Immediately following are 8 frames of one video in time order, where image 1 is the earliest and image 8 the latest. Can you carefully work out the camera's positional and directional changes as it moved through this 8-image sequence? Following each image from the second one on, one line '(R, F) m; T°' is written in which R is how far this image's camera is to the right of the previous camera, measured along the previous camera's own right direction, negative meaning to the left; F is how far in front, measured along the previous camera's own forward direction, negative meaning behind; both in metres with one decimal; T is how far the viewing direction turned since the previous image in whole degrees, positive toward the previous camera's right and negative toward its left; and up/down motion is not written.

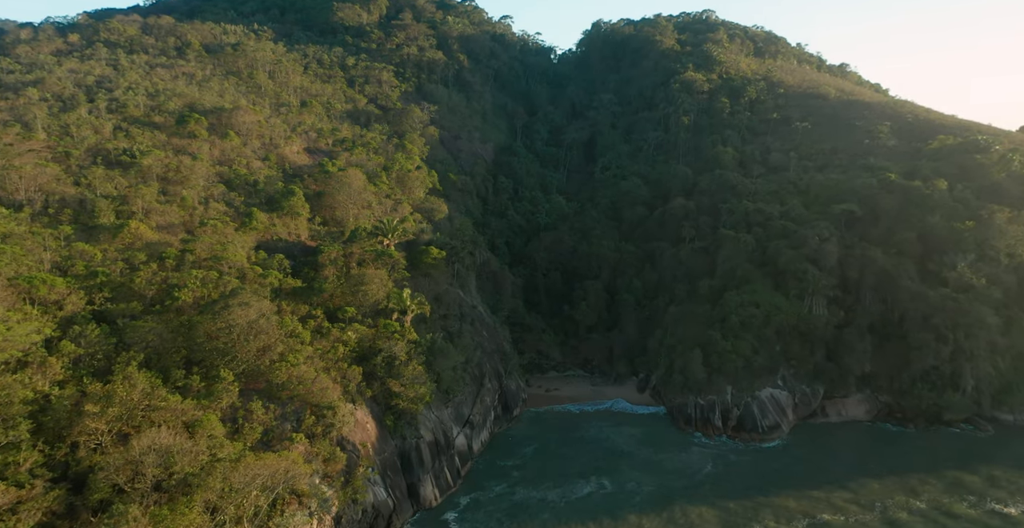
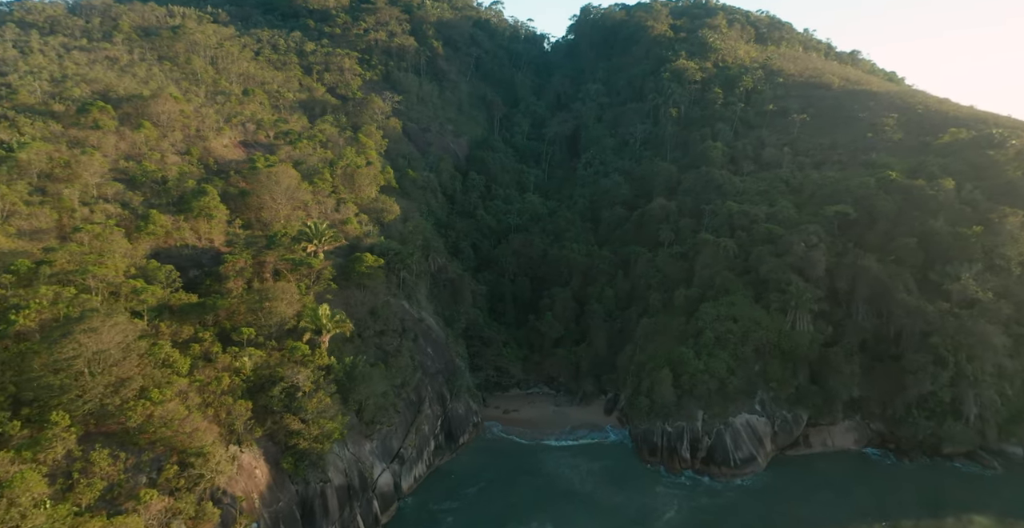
(+4.0, +5.6) m; 0°
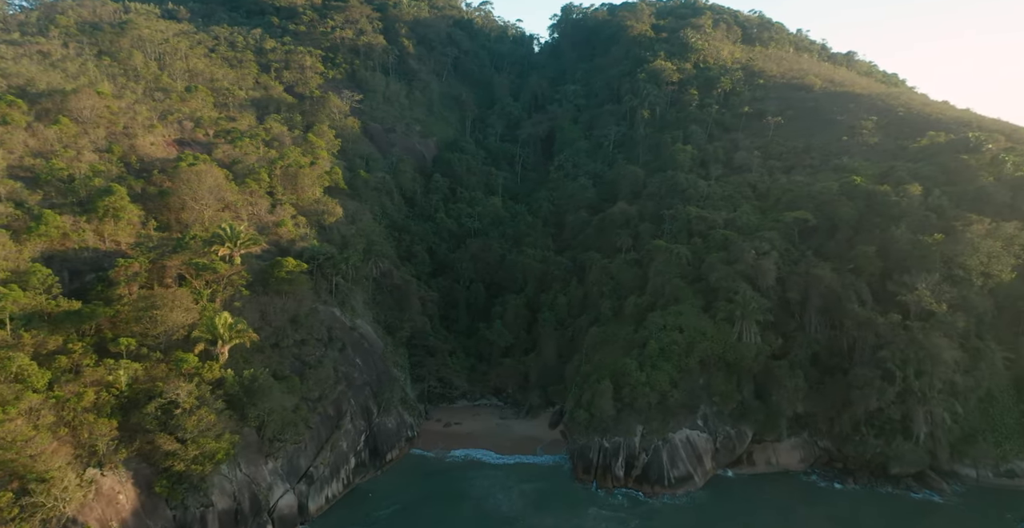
(+4.8, +2.5) m; -1°
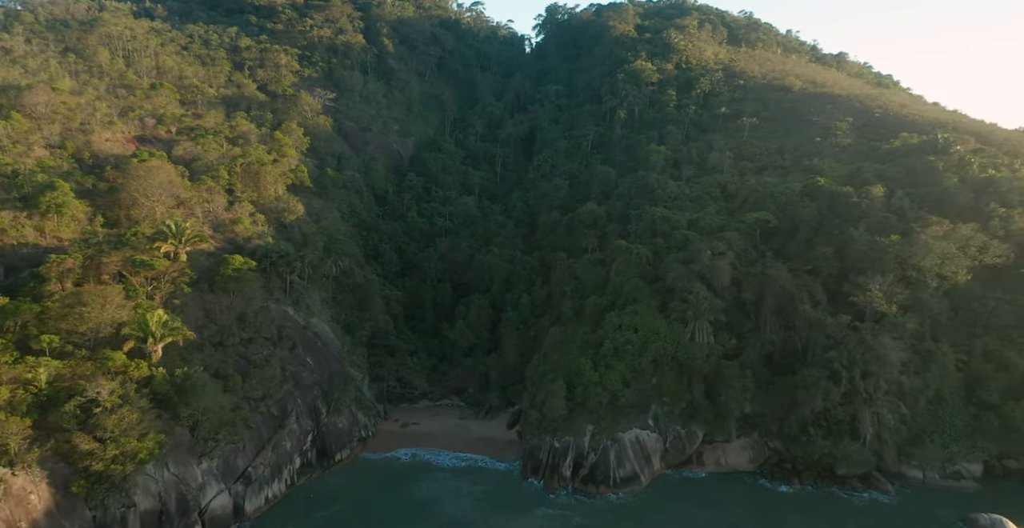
(+3.4, +0.5) m; 0°
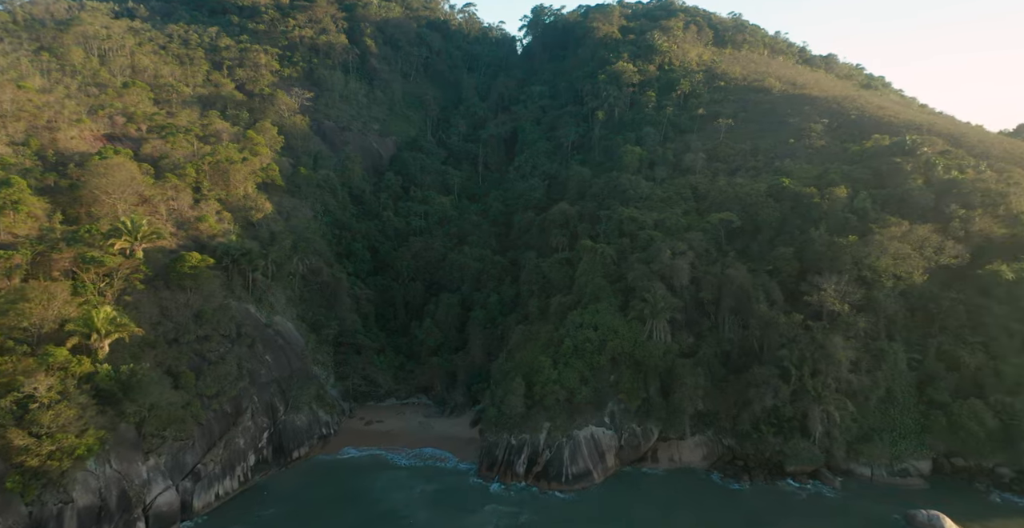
(+2.9, 0.0) m; 0°
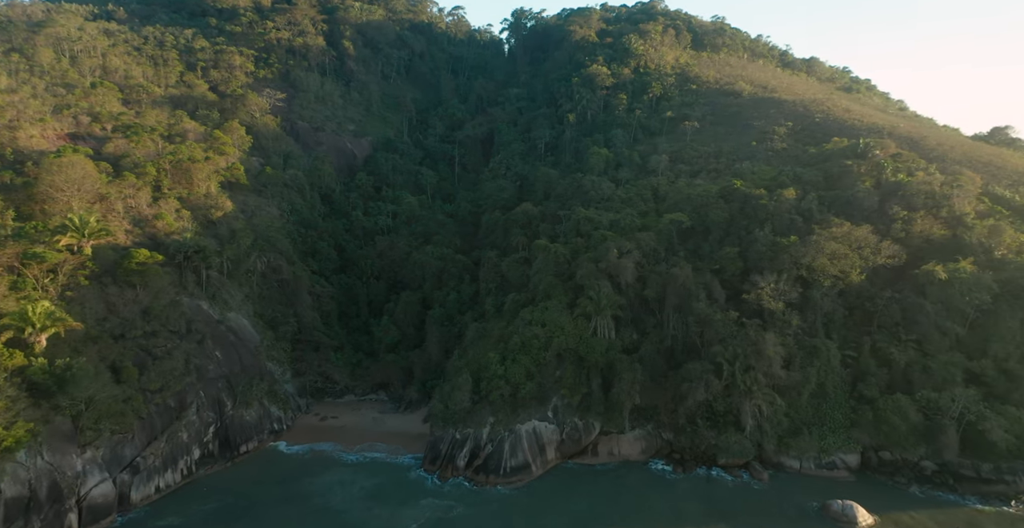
(+3.7, -0.5) m; 0°
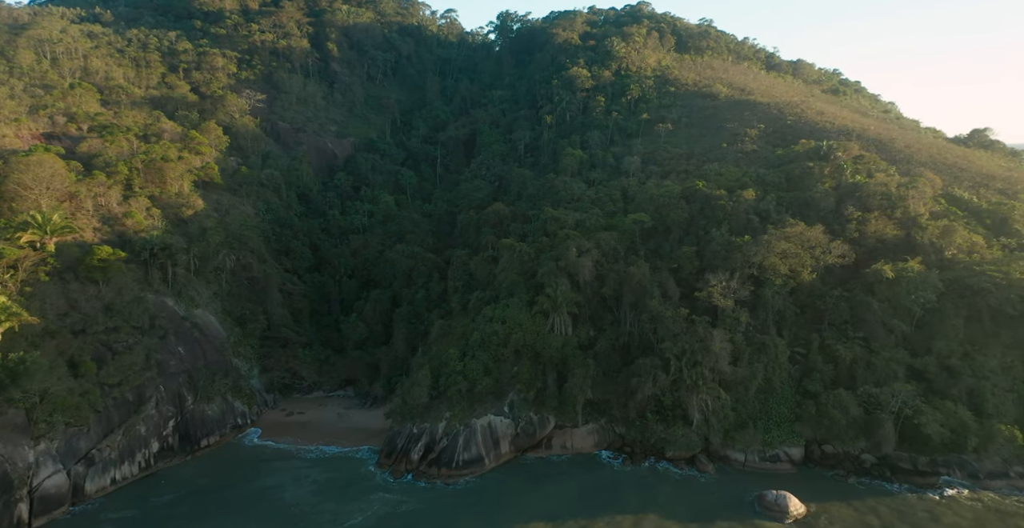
(+3.0, -0.5) m; 0°
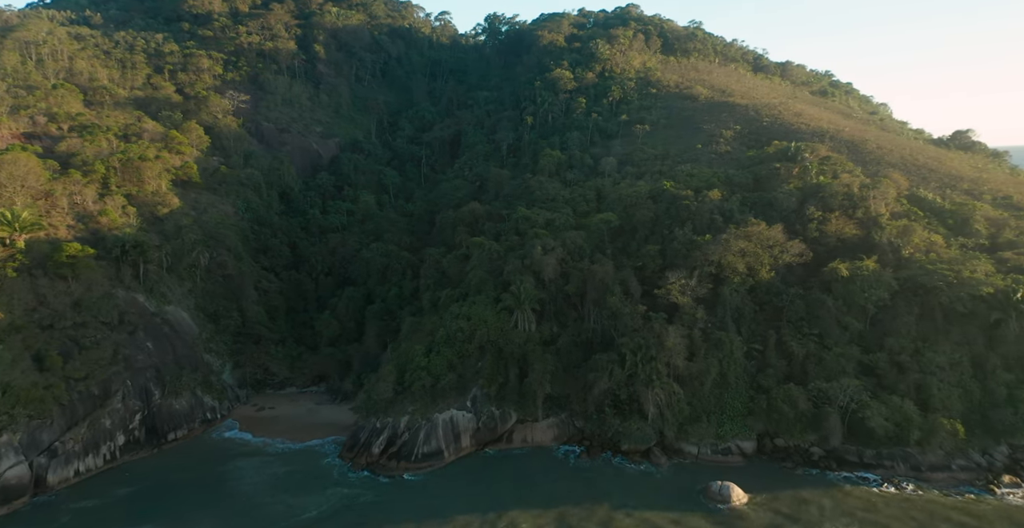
(+2.7, -0.5) m; 0°
